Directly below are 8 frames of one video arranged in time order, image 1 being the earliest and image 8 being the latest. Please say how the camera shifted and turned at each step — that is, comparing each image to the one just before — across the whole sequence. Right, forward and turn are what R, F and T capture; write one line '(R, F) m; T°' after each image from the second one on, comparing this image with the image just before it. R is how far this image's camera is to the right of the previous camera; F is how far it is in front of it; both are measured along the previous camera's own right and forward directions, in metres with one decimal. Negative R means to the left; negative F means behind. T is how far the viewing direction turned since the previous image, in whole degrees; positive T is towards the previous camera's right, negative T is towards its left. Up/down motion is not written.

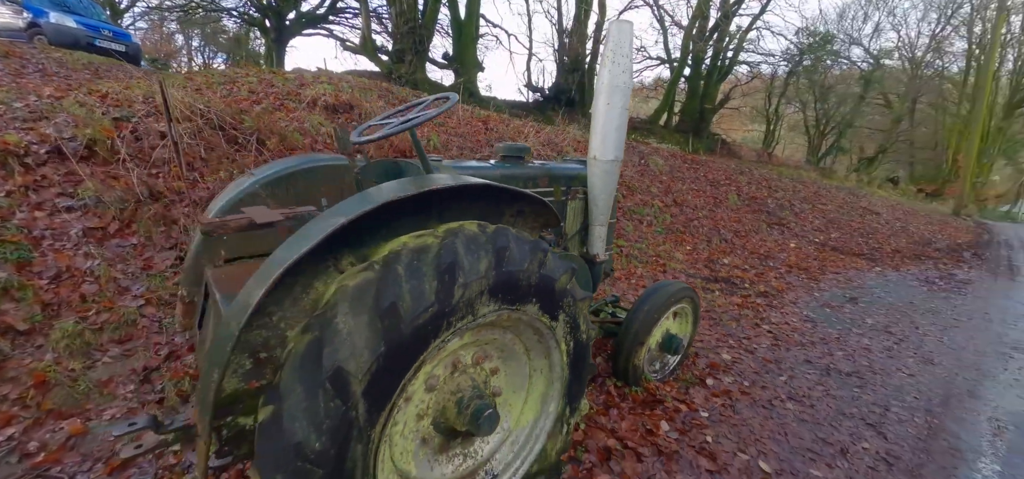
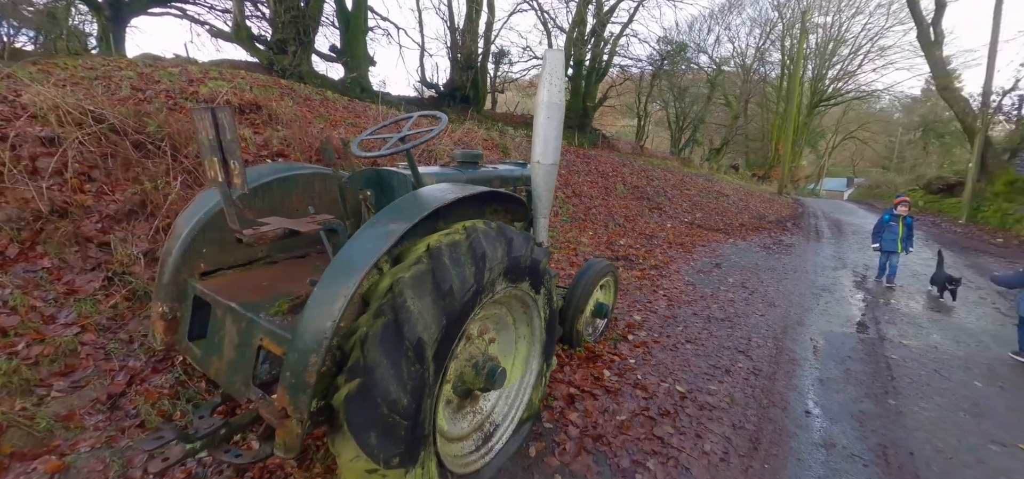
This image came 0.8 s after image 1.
(-0.5, -0.4) m; +14°
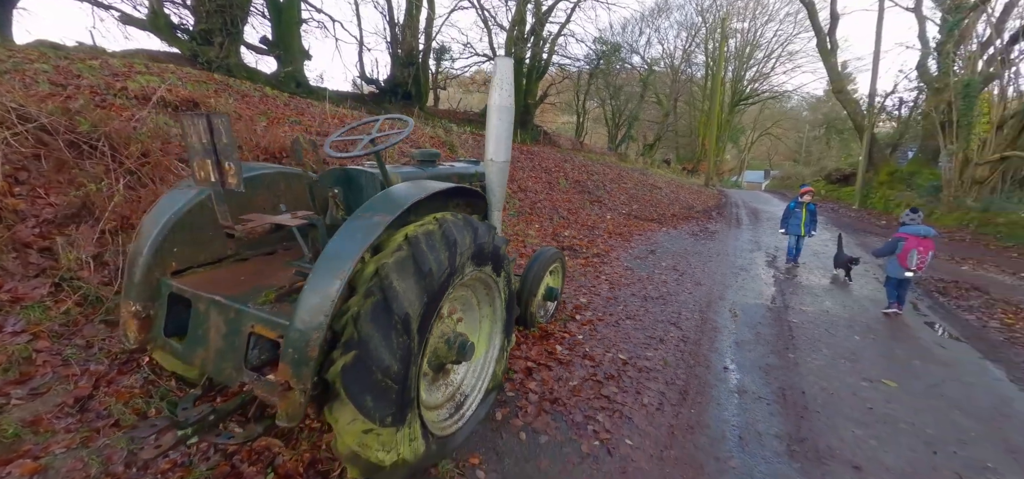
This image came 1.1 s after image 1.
(-0.1, -0.3) m; +7°
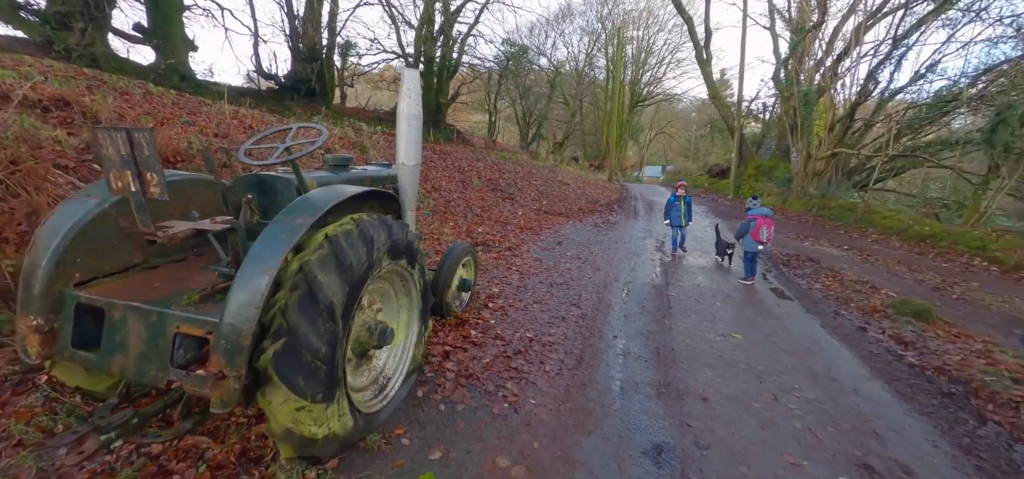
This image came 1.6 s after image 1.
(0.0, -0.4) m; +11°
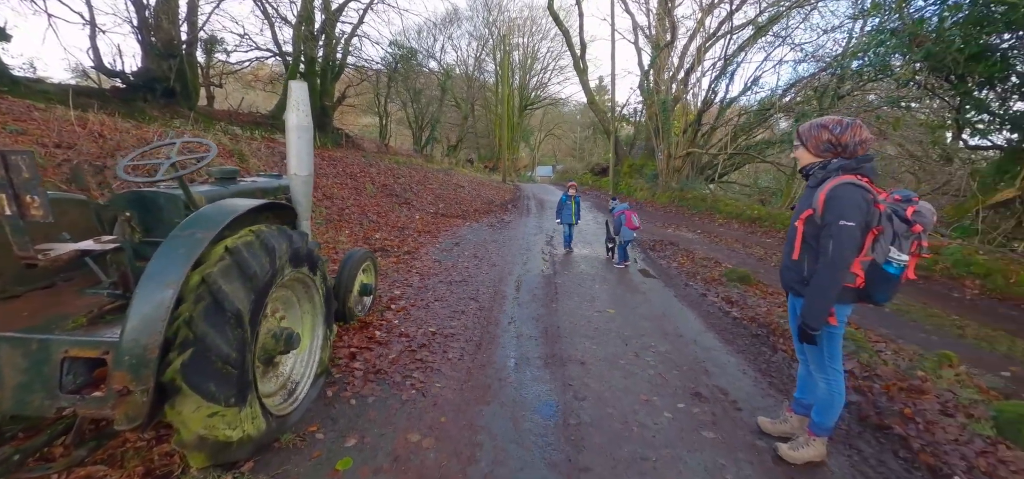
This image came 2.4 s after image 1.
(0.0, -0.4) m; +13°
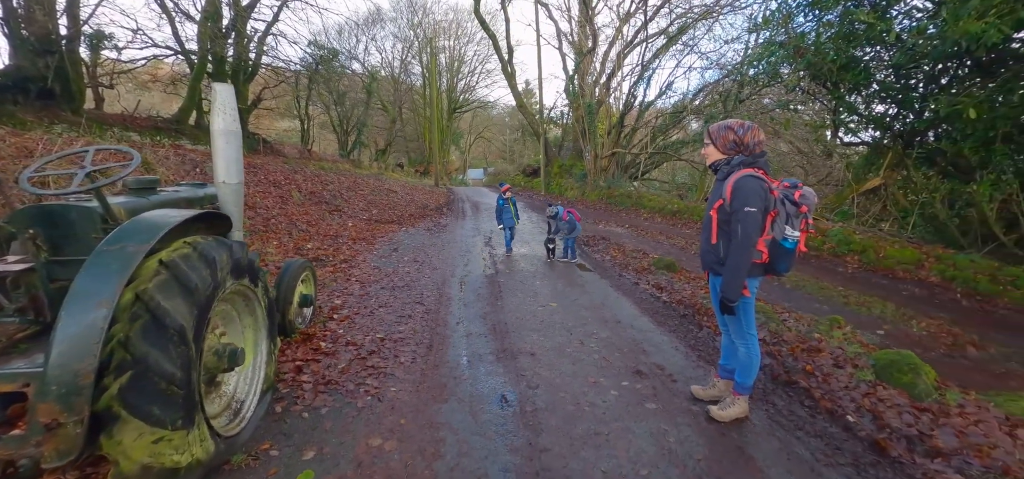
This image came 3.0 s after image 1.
(-0.1, -0.1) m; +9°
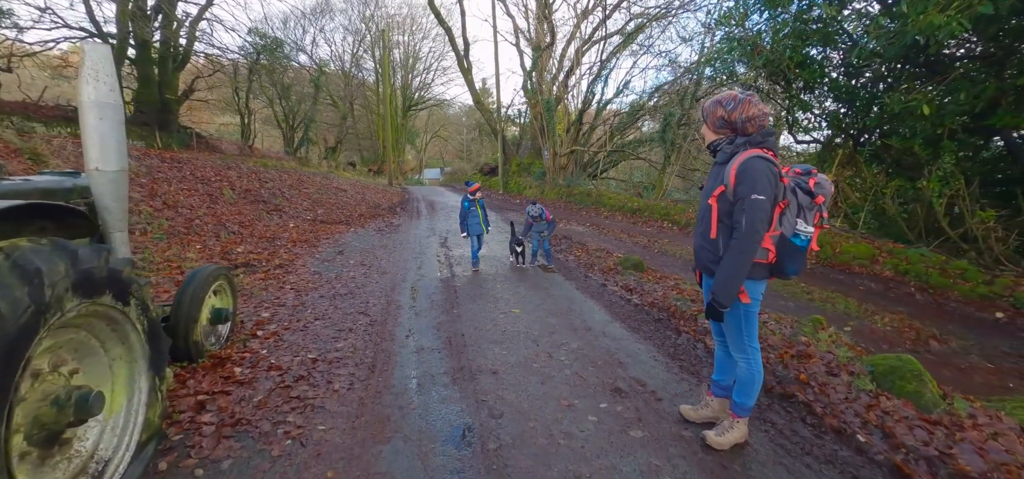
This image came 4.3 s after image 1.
(0.0, +0.6) m; +6°
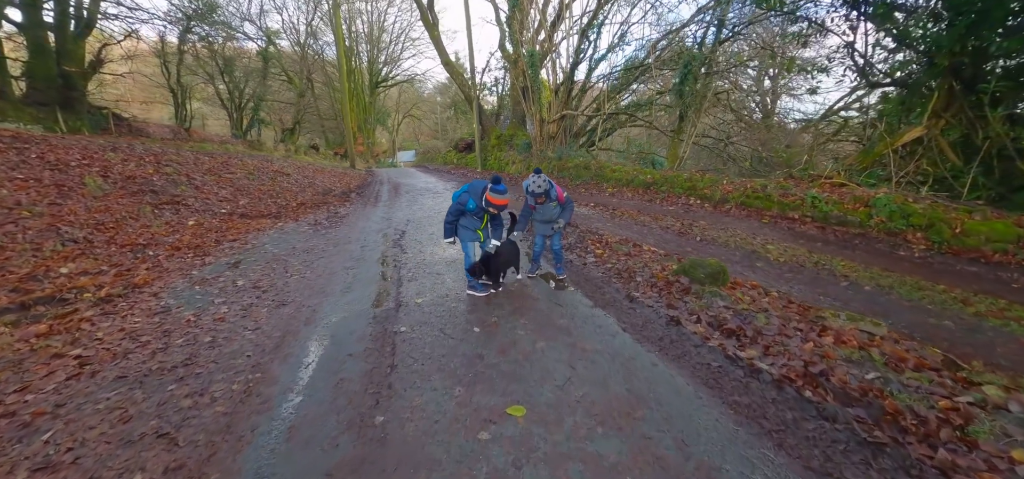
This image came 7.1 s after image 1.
(0.0, +2.8) m; +2°
